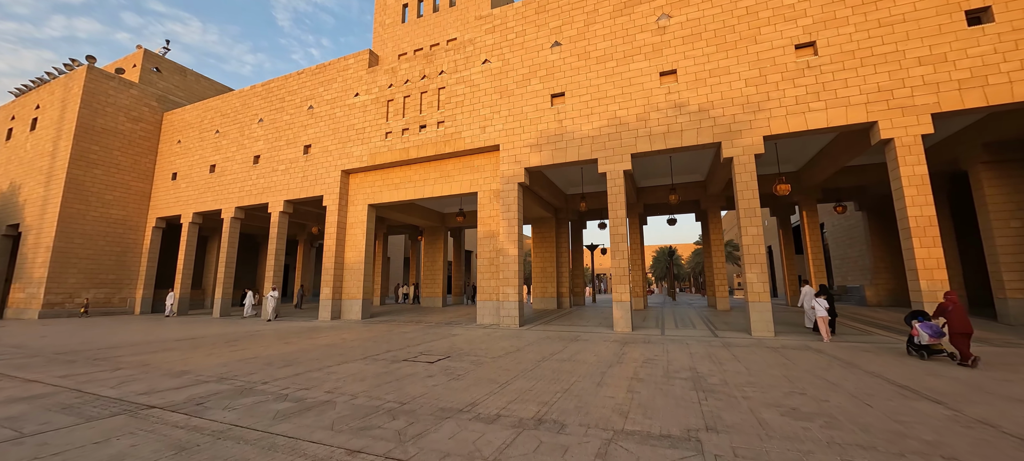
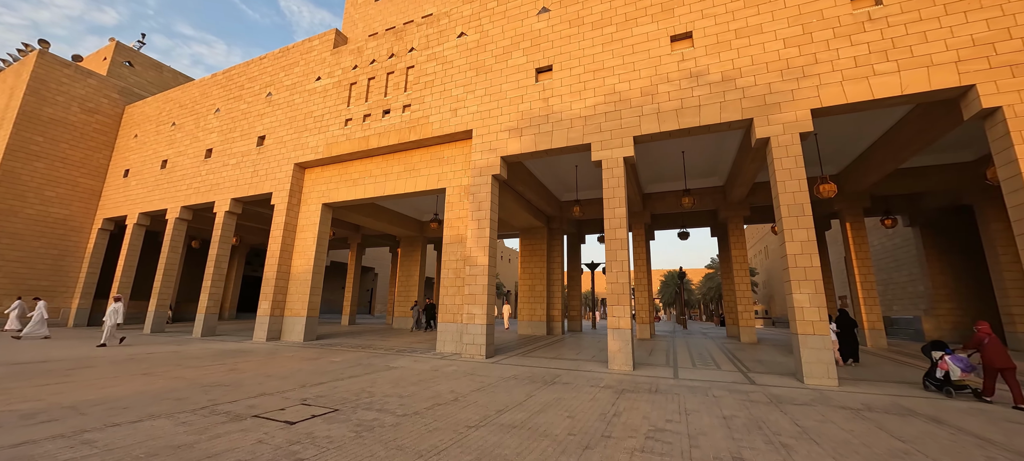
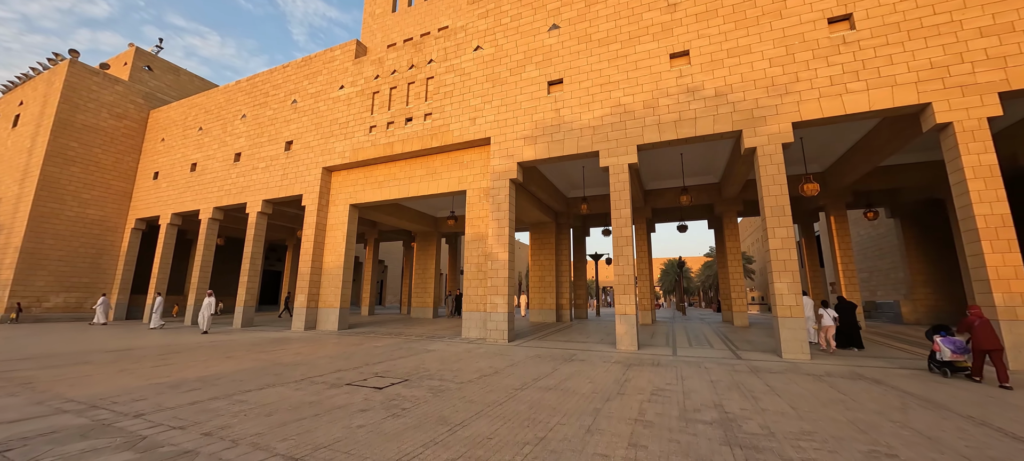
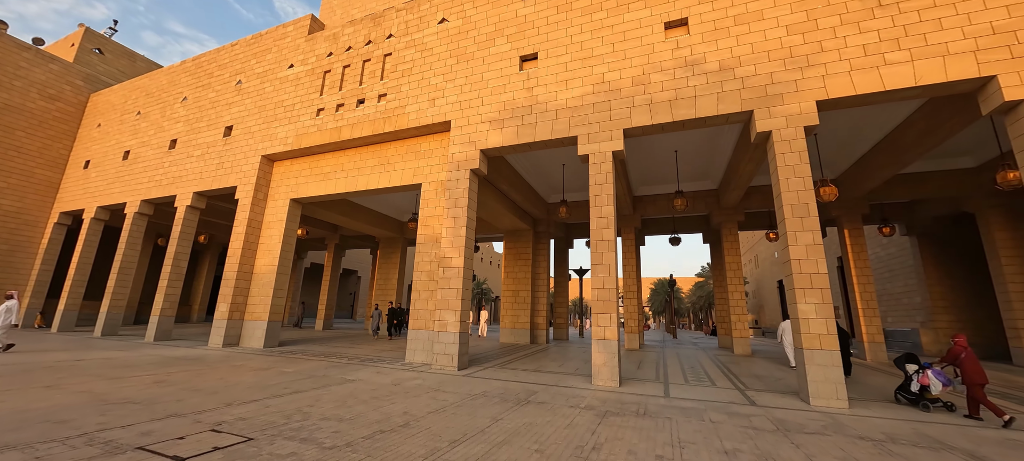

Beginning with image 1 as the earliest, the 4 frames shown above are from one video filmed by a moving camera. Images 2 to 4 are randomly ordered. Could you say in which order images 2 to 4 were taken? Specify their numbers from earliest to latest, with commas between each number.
3, 2, 4
